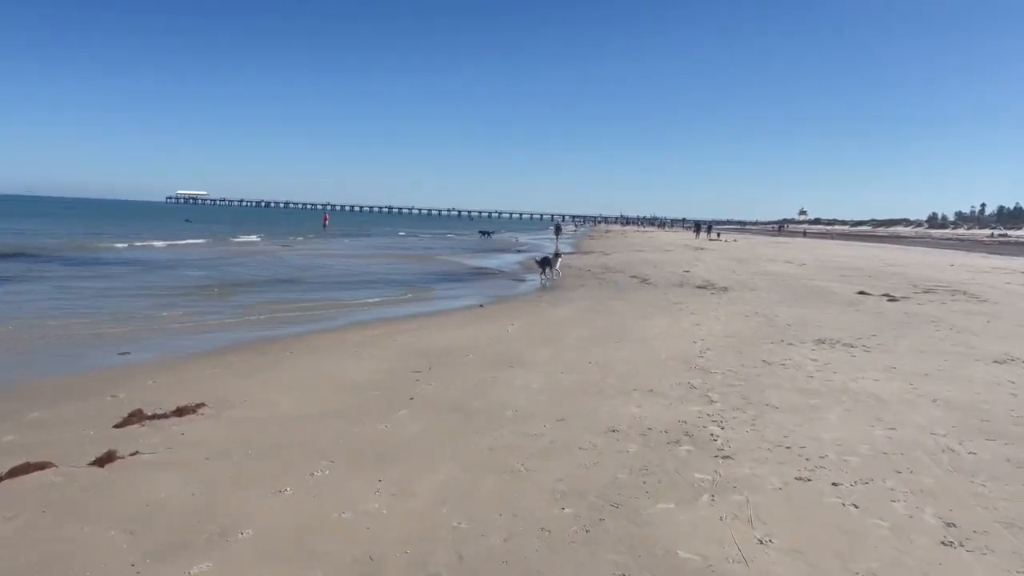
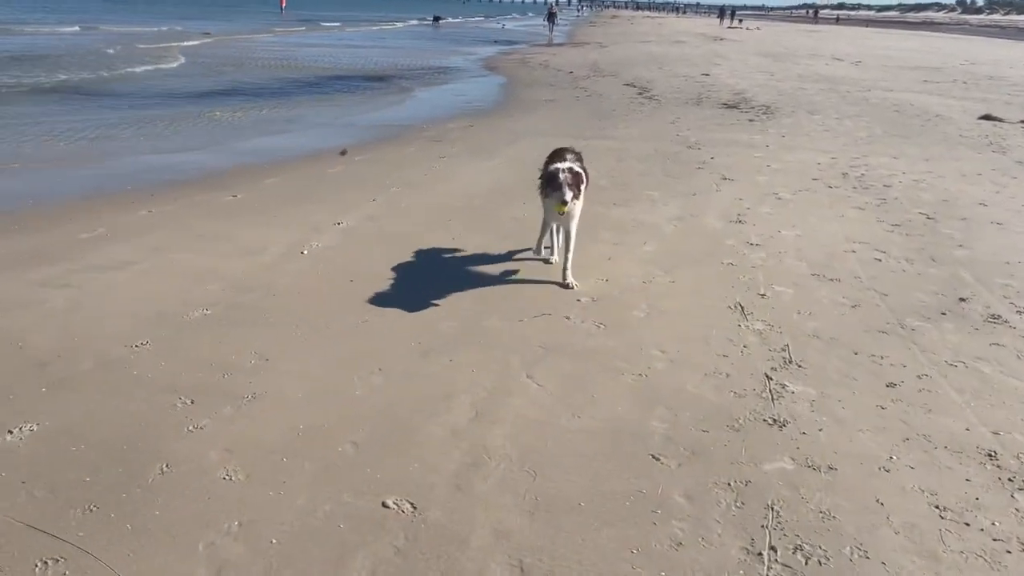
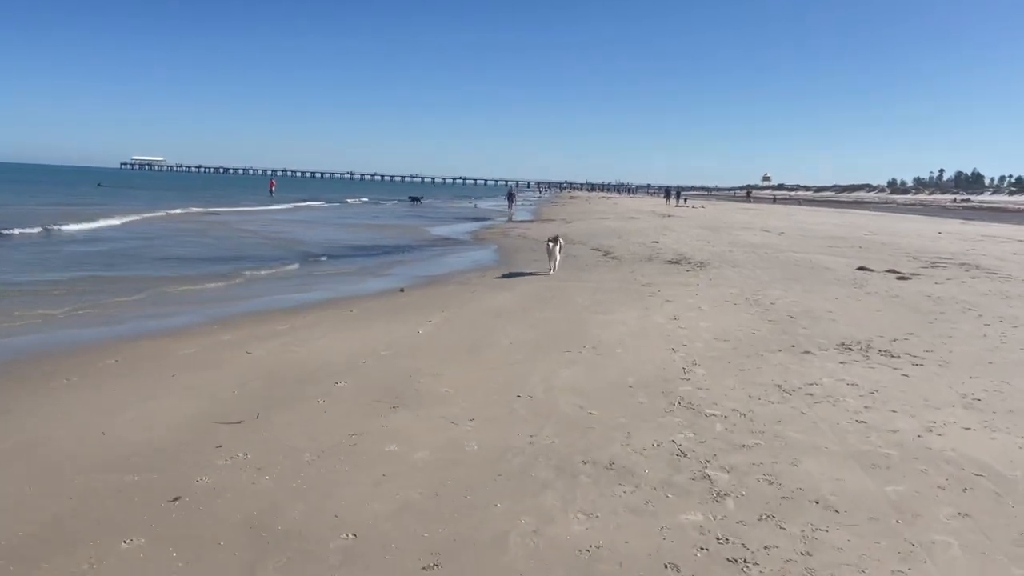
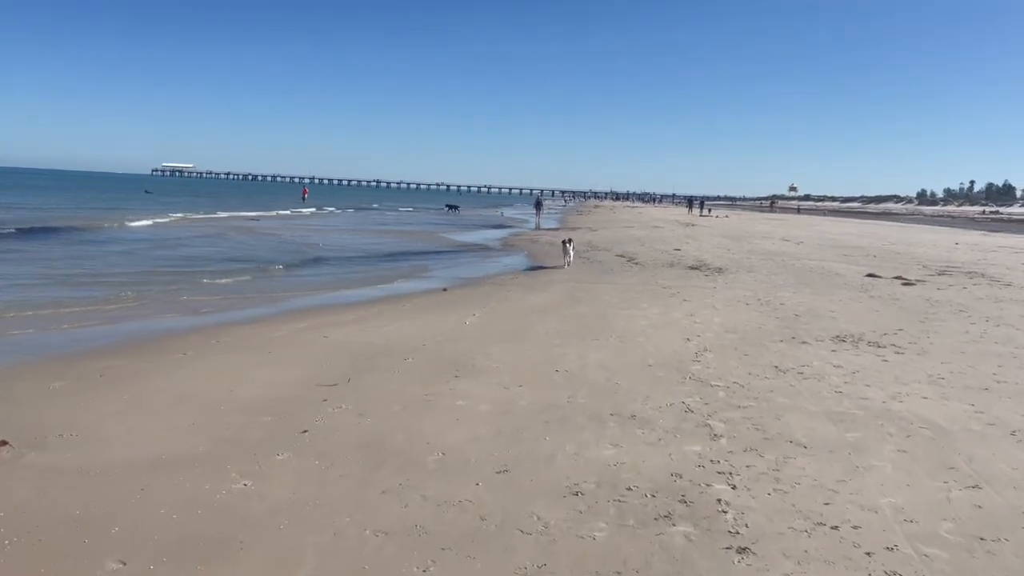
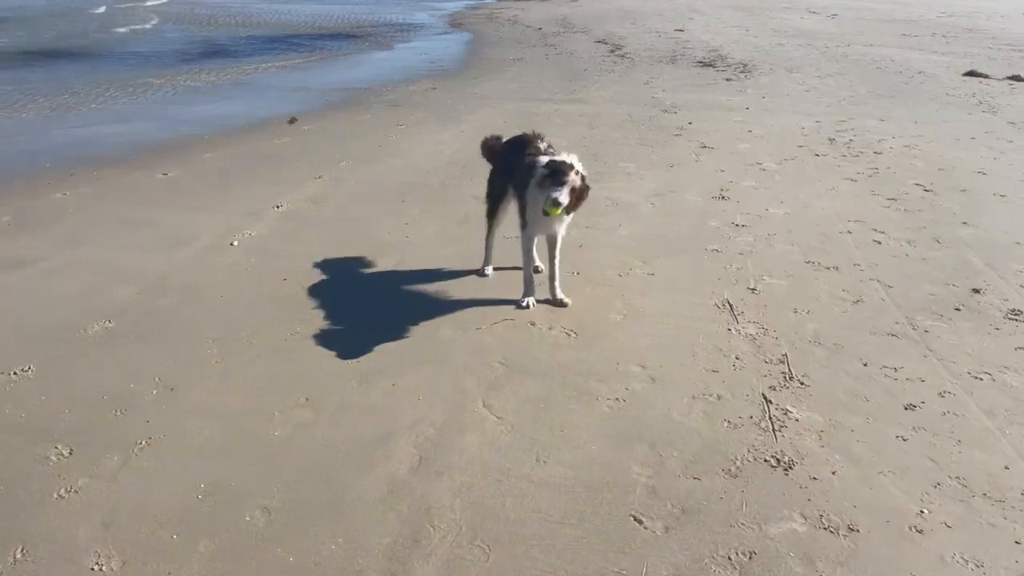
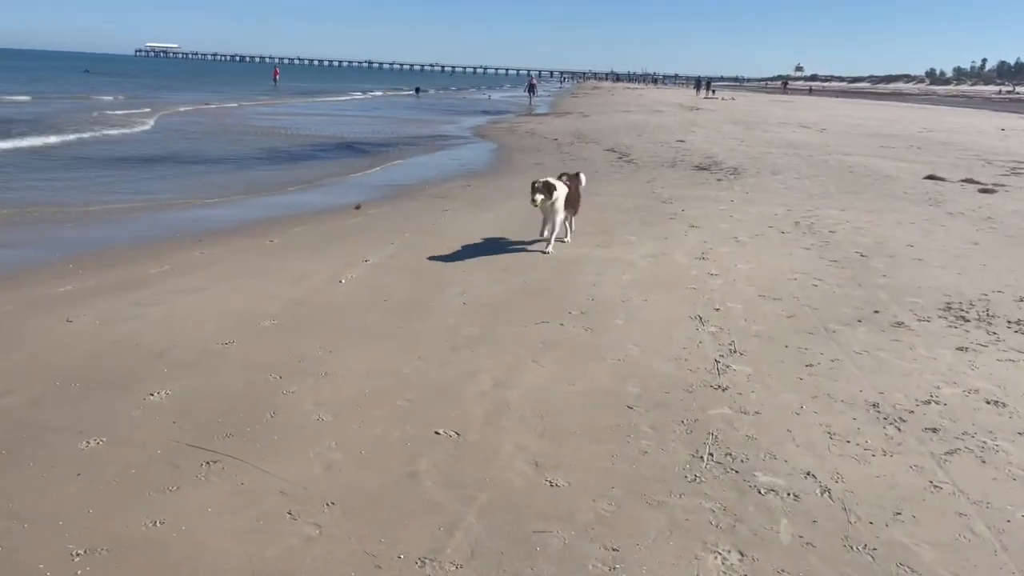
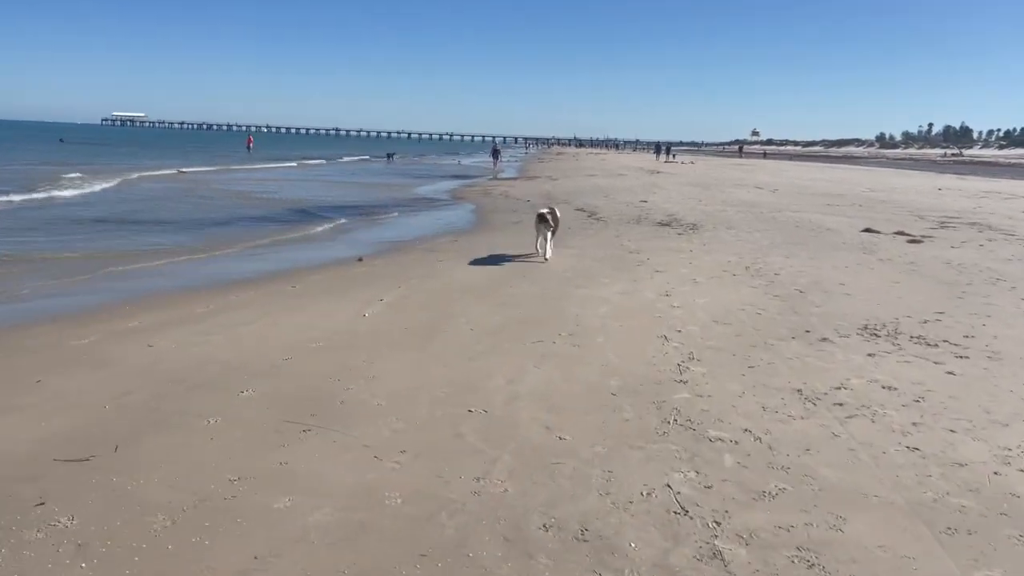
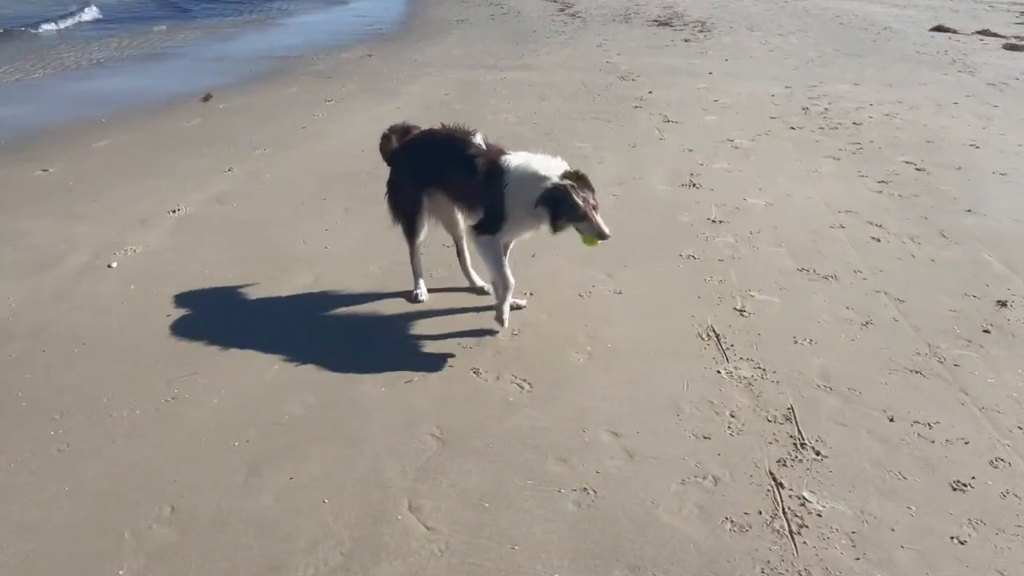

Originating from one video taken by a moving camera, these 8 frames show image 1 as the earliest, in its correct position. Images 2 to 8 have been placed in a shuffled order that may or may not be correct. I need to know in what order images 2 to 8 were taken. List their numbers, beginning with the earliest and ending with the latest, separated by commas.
4, 3, 7, 6, 2, 5, 8
